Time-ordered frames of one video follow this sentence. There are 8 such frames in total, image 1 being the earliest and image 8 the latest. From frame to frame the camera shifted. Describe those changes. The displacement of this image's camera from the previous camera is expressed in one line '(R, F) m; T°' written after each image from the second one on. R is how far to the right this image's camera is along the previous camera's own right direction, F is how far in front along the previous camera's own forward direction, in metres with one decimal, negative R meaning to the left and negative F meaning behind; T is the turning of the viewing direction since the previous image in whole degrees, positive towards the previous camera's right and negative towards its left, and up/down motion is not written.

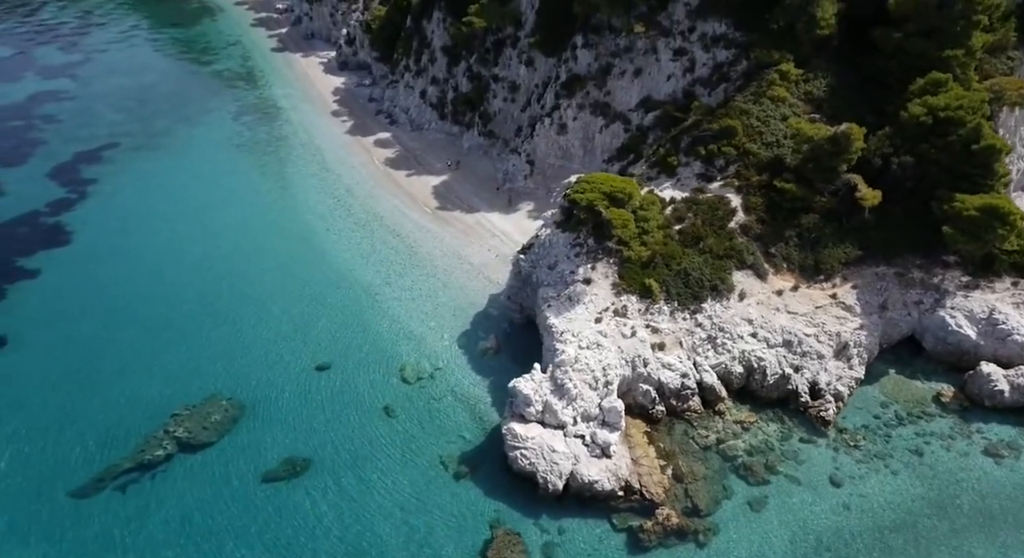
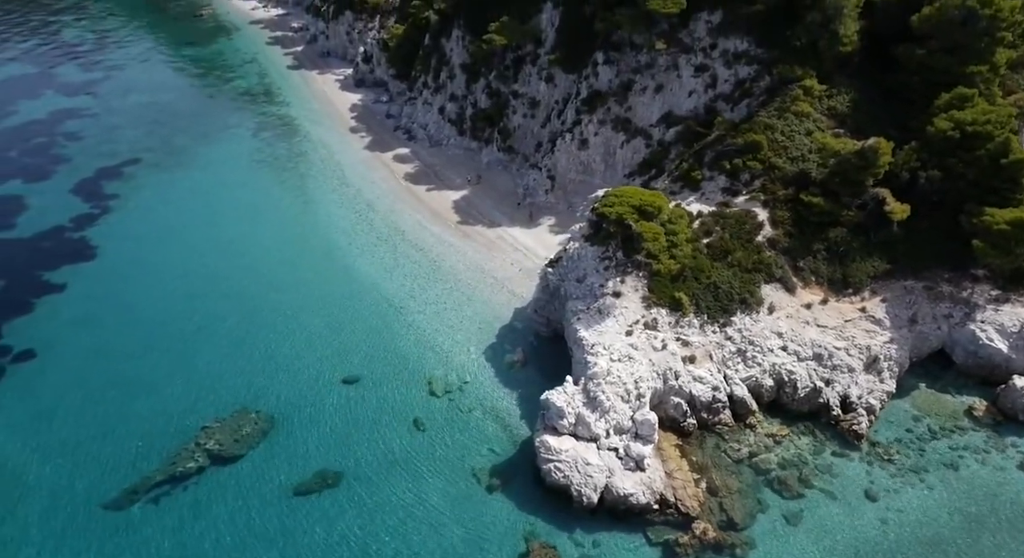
(-1.1, -0.1) m; 0°
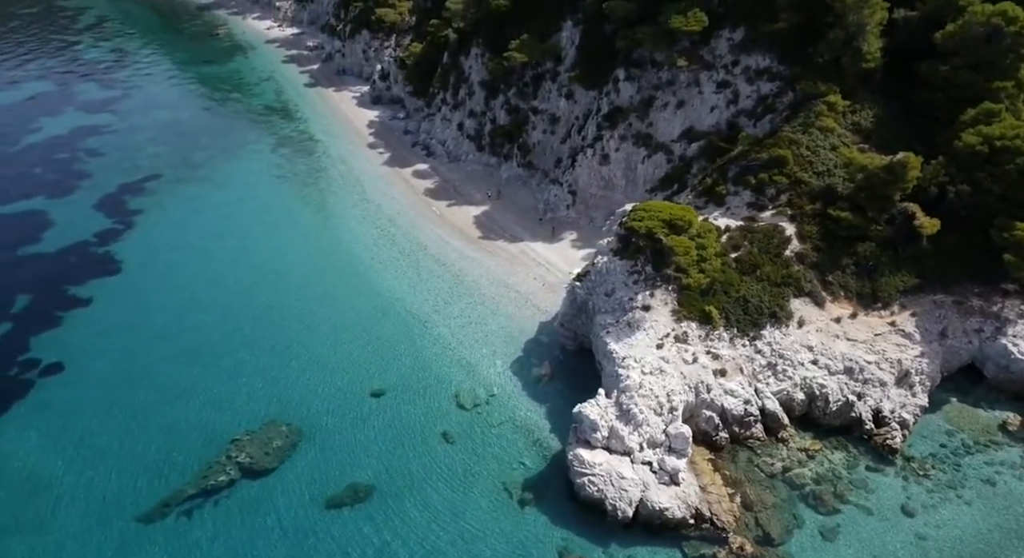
(-1.1, -0.1) m; 0°
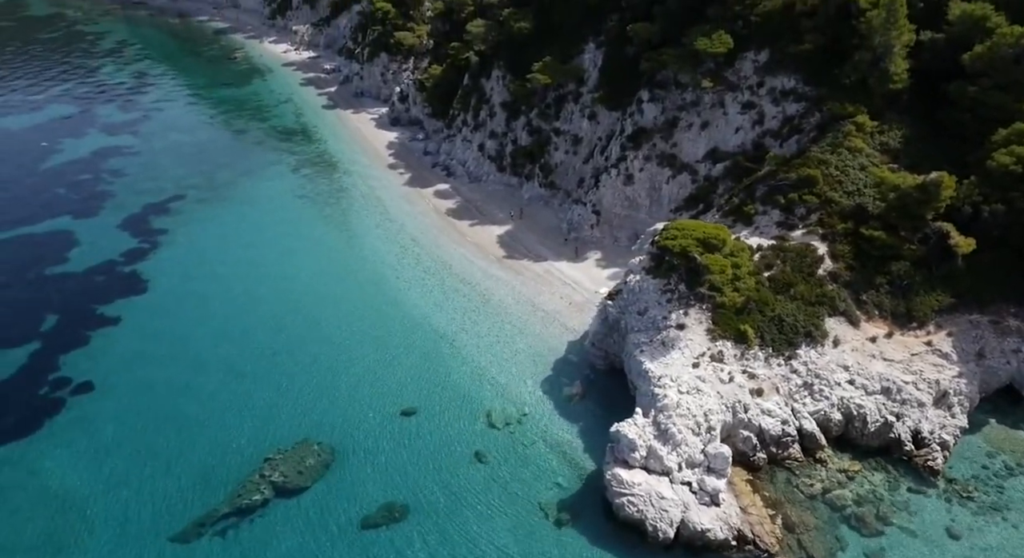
(-1.2, 0.0) m; 0°
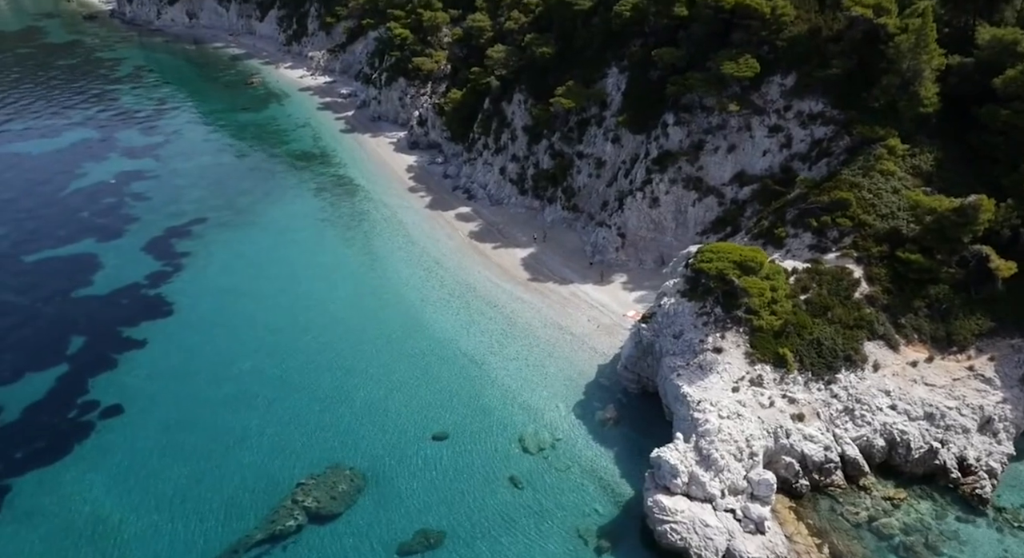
(-1.3, +0.1) m; 0°
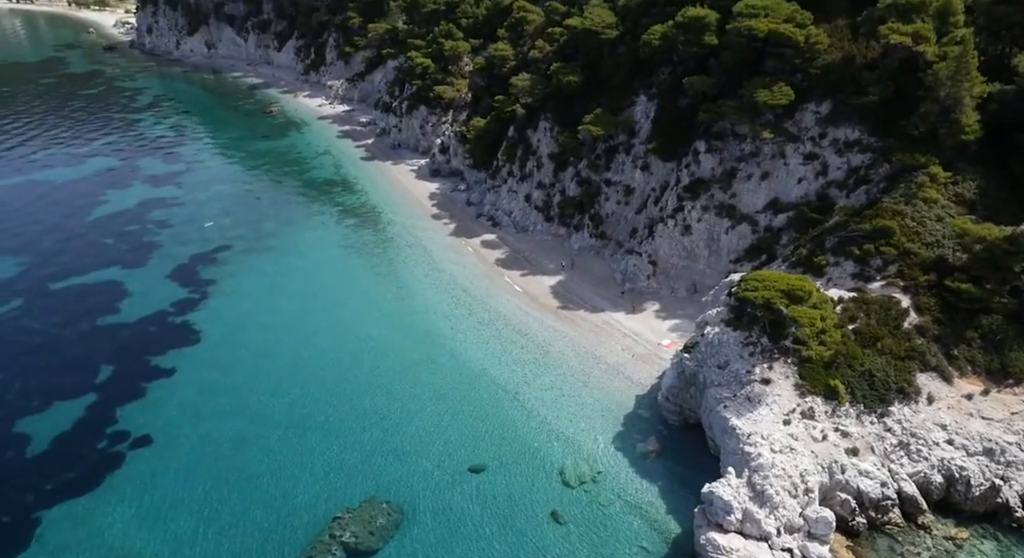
(-1.4, +0.4) m; -1°
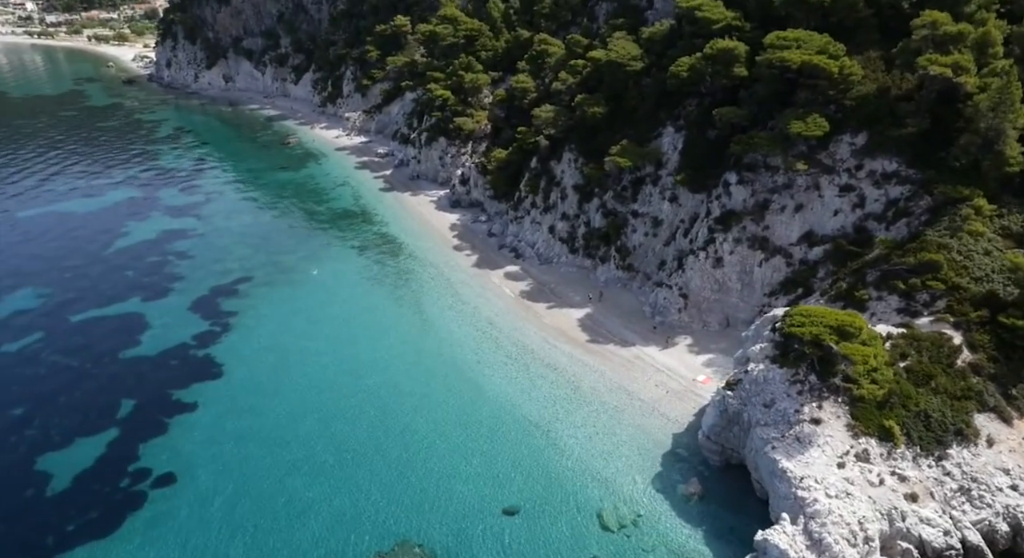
(-1.2, +0.7) m; -1°
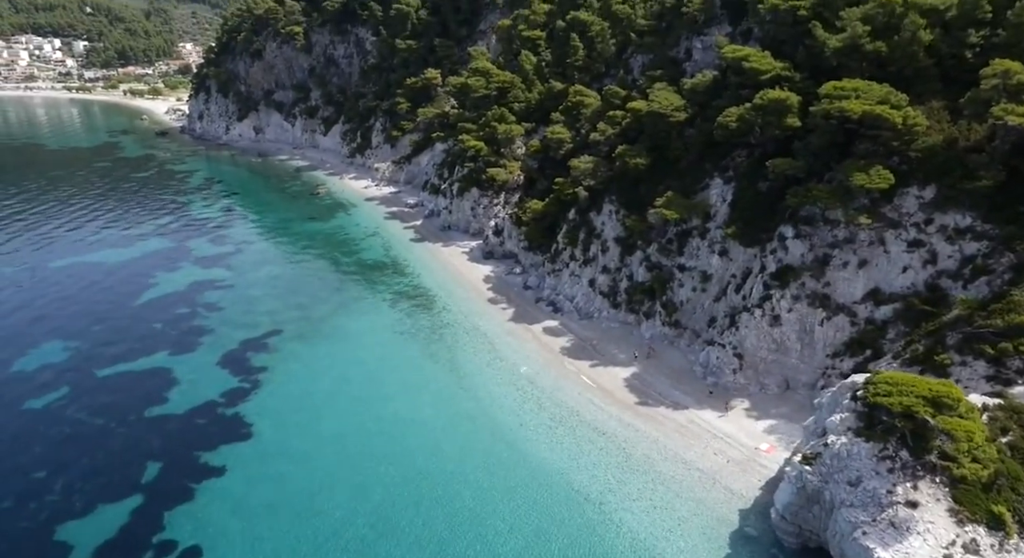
(-1.5, +1.6) m; -2°
